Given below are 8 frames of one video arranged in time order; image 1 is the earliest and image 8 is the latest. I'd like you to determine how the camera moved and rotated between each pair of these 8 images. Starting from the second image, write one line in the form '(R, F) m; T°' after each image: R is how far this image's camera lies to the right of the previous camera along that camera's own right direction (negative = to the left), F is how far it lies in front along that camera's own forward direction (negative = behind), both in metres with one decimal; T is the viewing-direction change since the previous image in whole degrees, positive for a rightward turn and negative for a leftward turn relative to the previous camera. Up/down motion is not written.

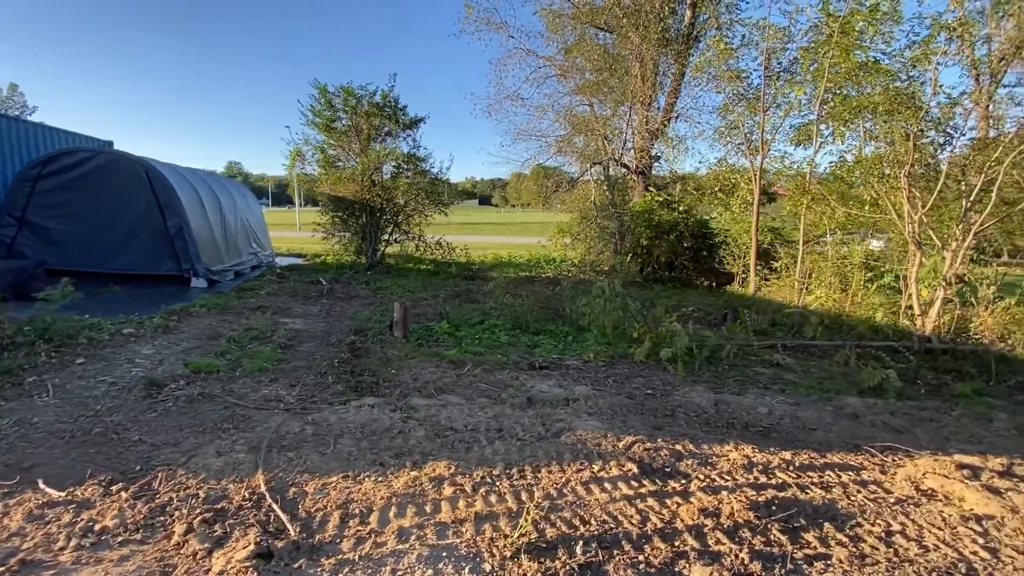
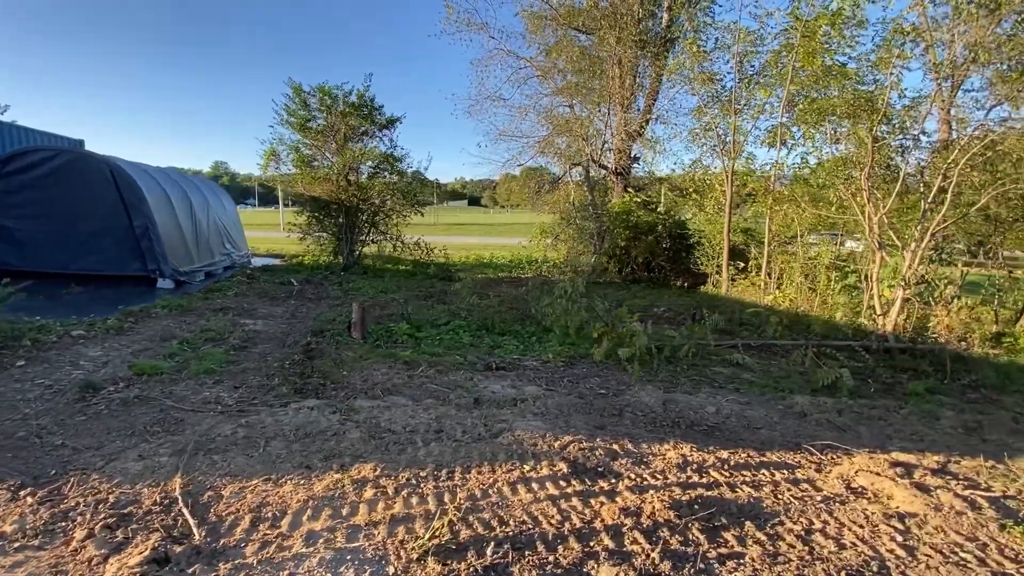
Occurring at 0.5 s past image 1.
(+0.3, 0.0) m; +1°
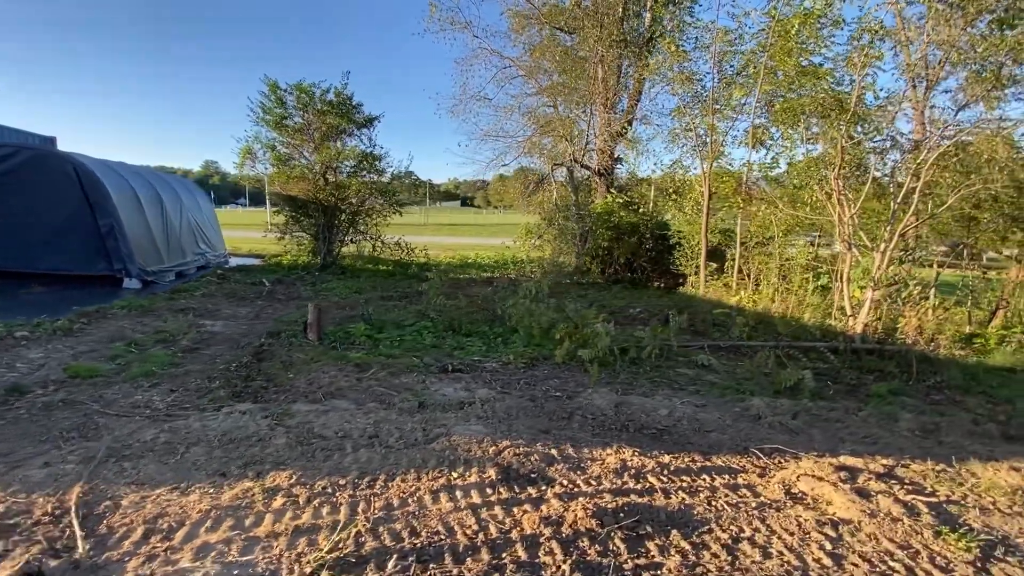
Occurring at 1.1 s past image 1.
(+0.3, +0.1) m; +1°
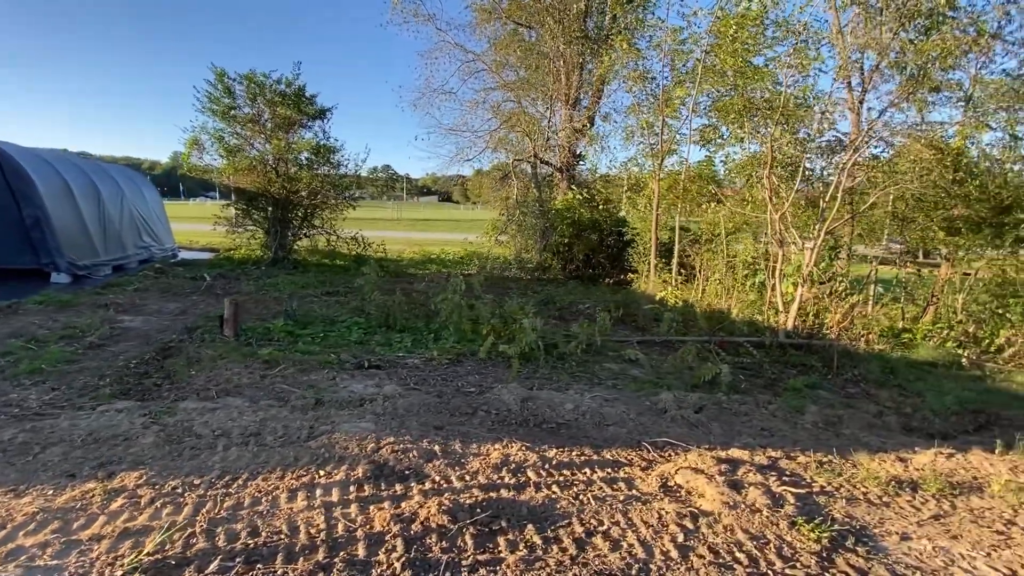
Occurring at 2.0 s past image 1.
(+0.5, 0.0) m; +2°
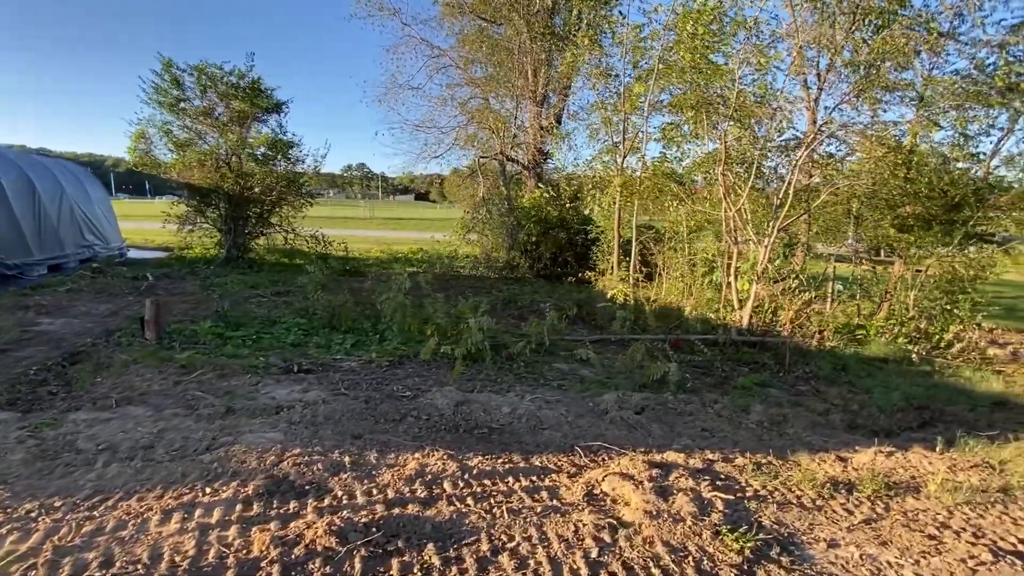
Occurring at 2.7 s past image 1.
(+0.3, +0.2) m; +3°
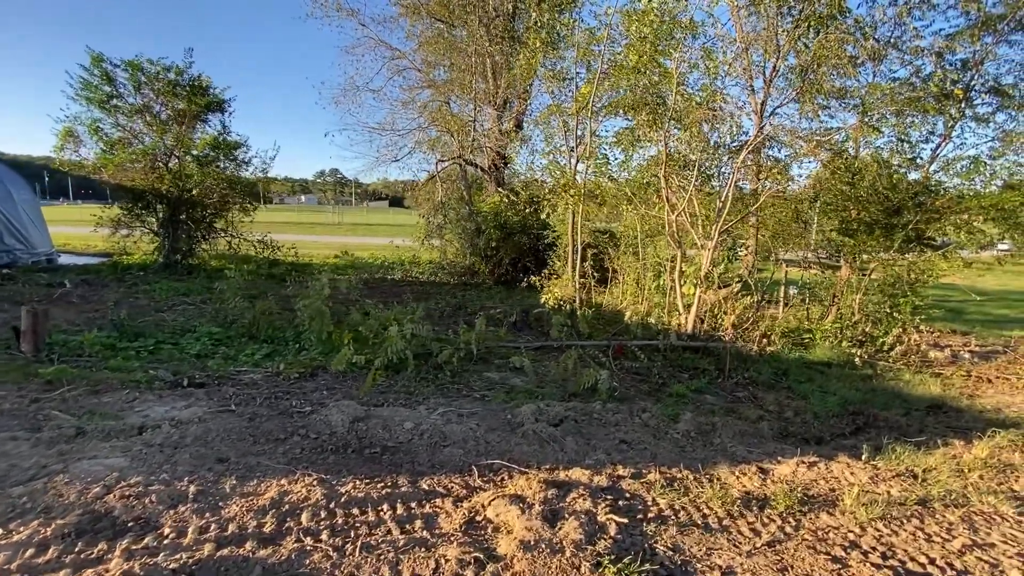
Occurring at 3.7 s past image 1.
(+0.4, +0.2) m; +3°
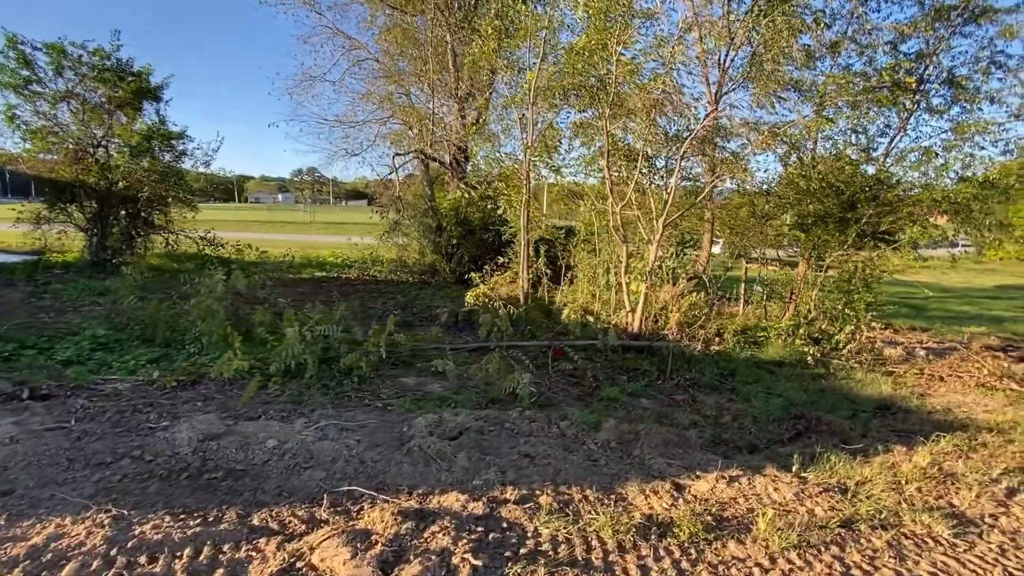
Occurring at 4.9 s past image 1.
(+0.5, +0.4) m; +2°
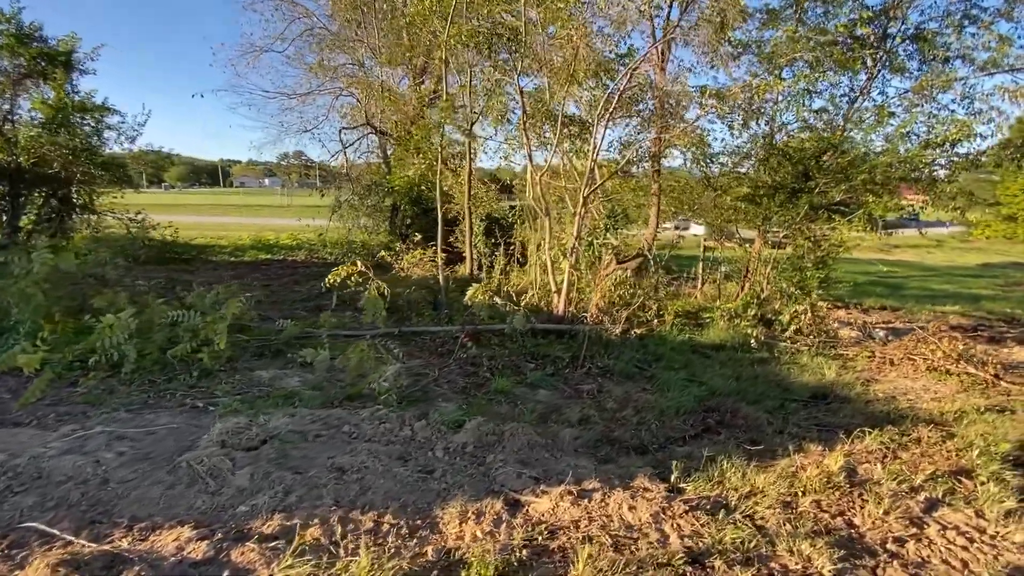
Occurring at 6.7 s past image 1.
(+0.8, +0.5) m; +1°
